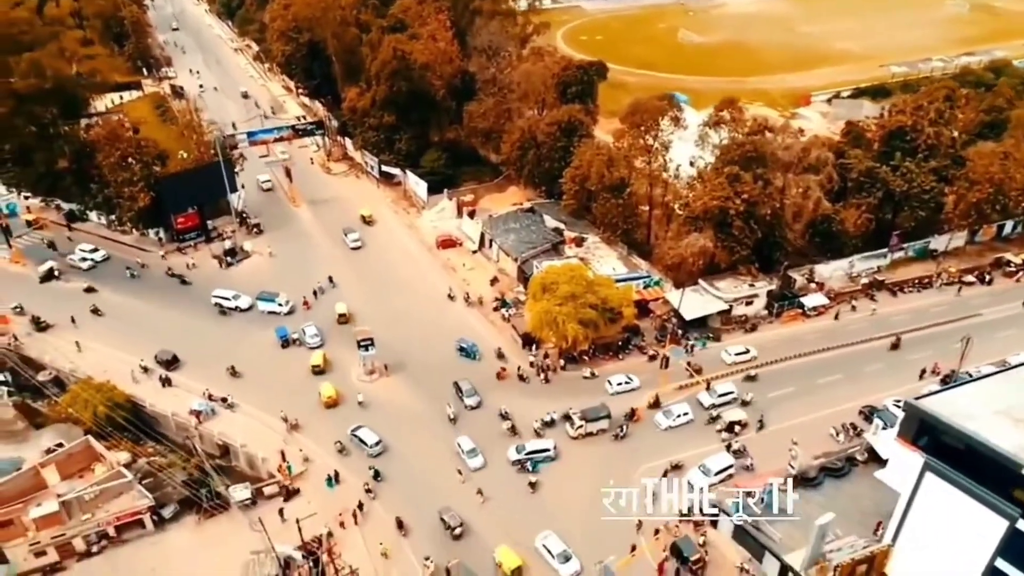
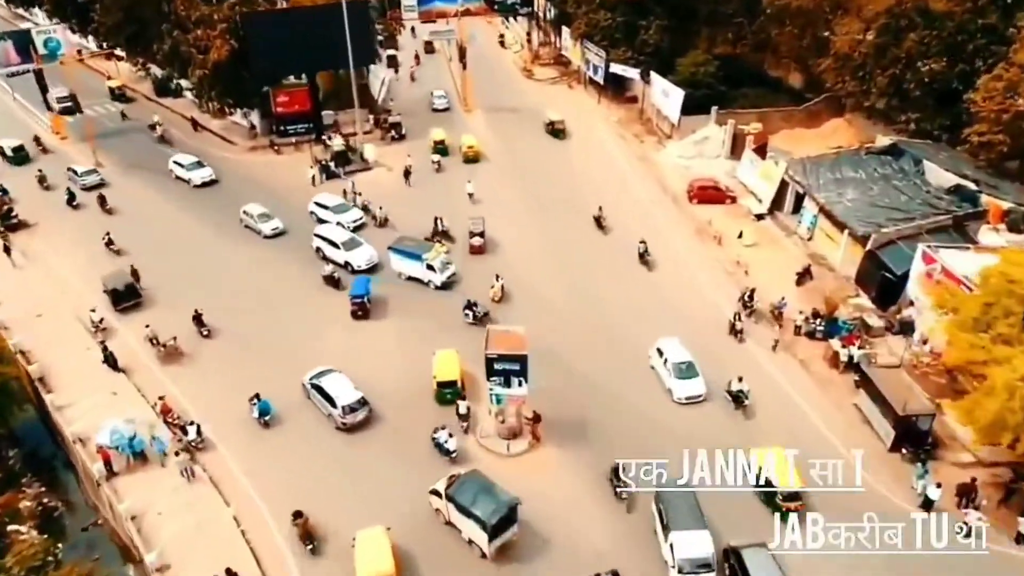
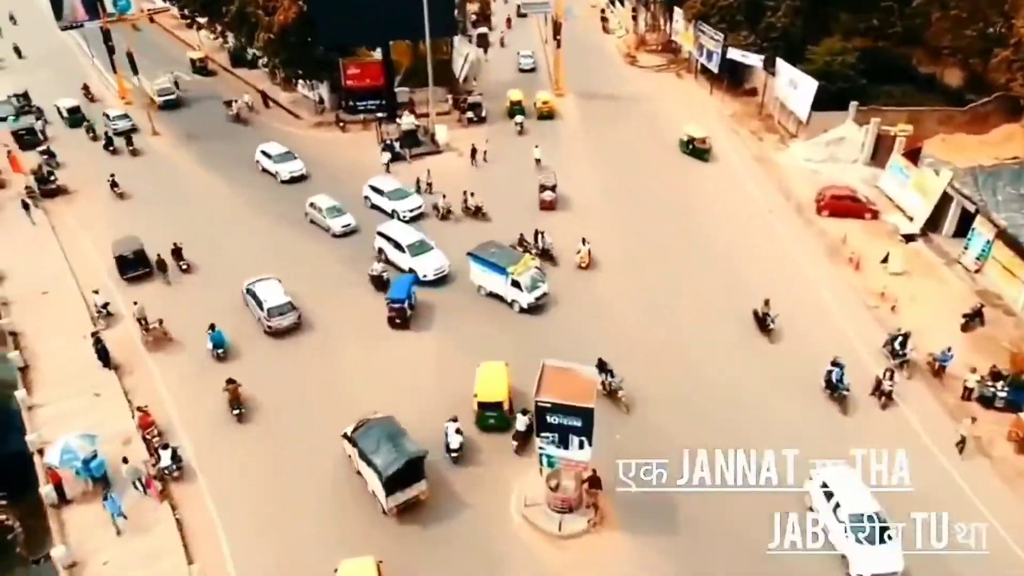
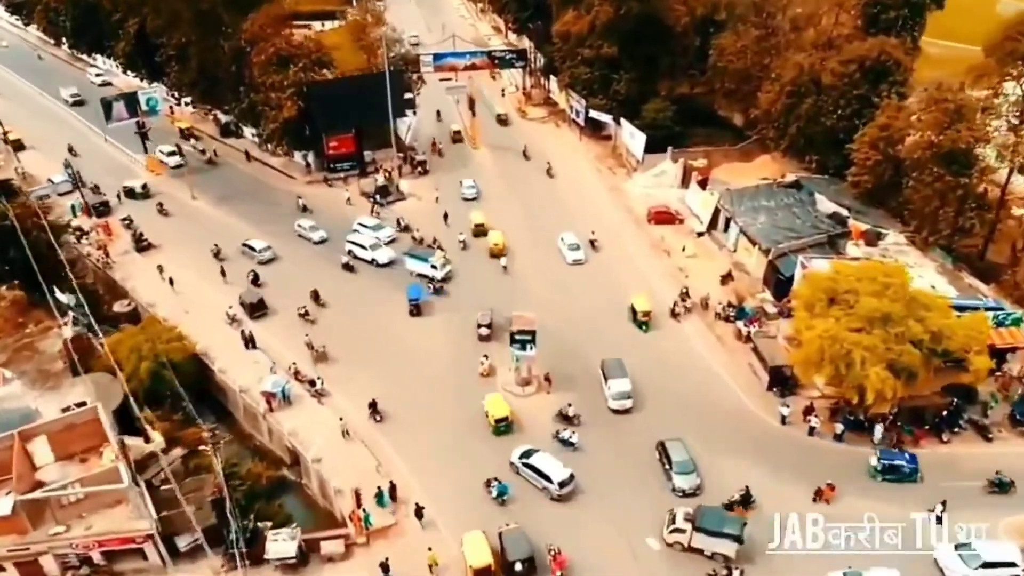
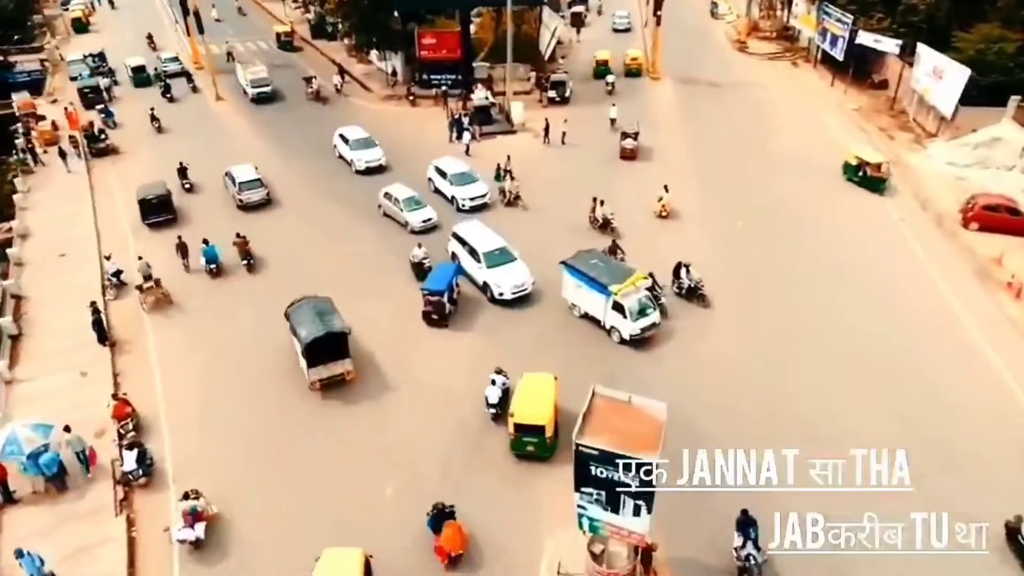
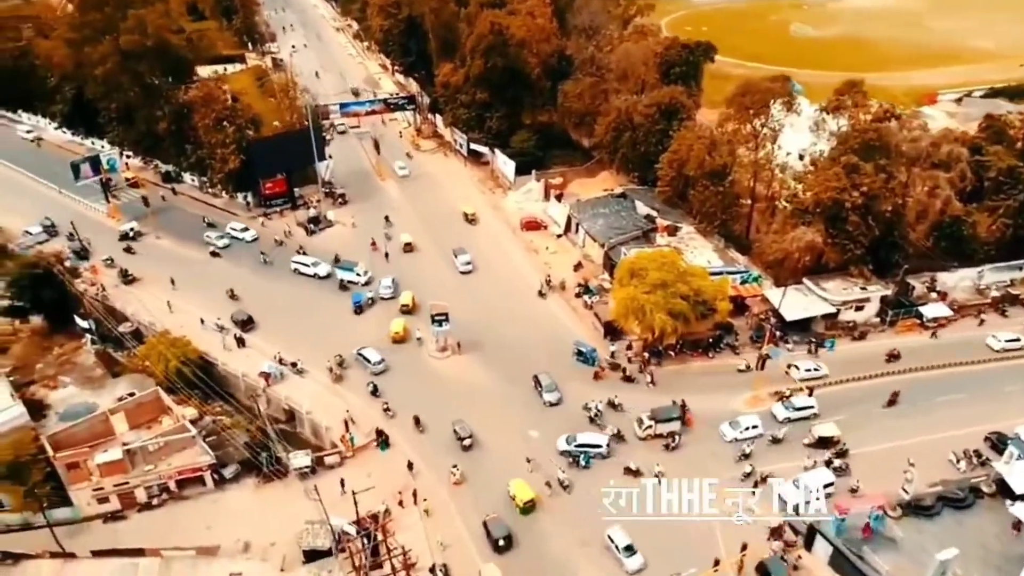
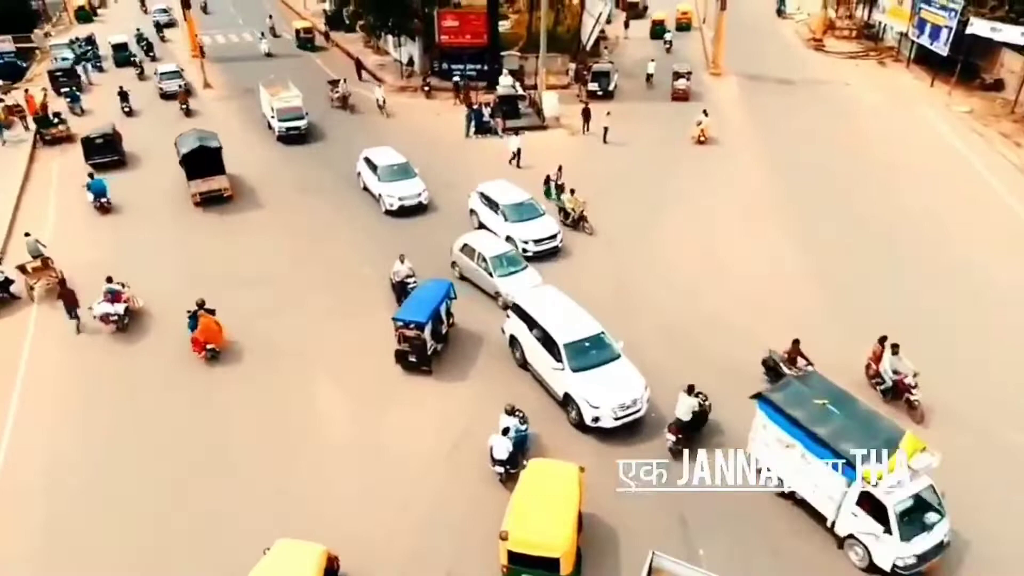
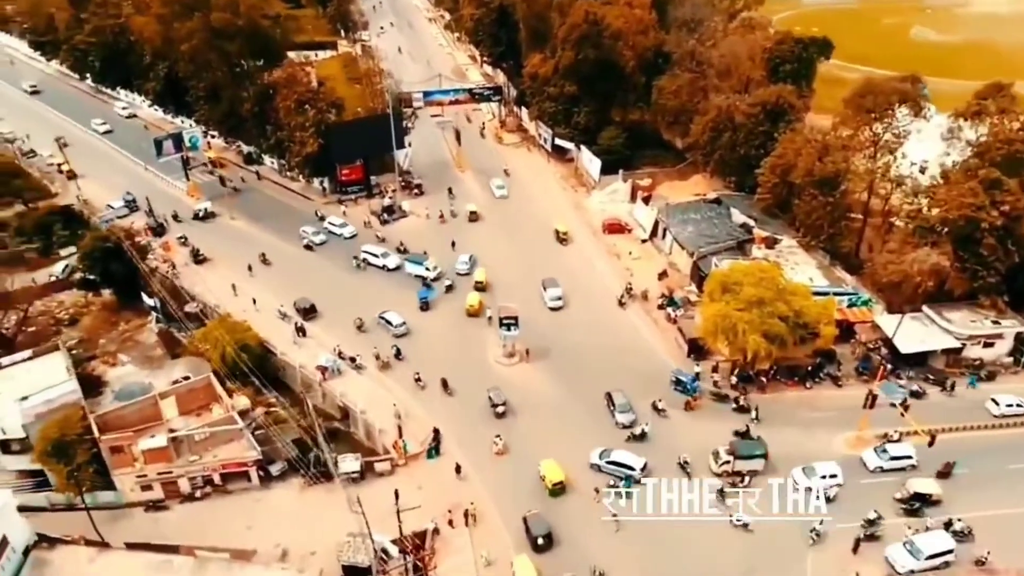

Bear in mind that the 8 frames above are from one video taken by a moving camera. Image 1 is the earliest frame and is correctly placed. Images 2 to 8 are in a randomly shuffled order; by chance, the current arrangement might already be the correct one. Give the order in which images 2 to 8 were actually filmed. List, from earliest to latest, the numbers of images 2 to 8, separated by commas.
6, 8, 4, 2, 3, 5, 7
